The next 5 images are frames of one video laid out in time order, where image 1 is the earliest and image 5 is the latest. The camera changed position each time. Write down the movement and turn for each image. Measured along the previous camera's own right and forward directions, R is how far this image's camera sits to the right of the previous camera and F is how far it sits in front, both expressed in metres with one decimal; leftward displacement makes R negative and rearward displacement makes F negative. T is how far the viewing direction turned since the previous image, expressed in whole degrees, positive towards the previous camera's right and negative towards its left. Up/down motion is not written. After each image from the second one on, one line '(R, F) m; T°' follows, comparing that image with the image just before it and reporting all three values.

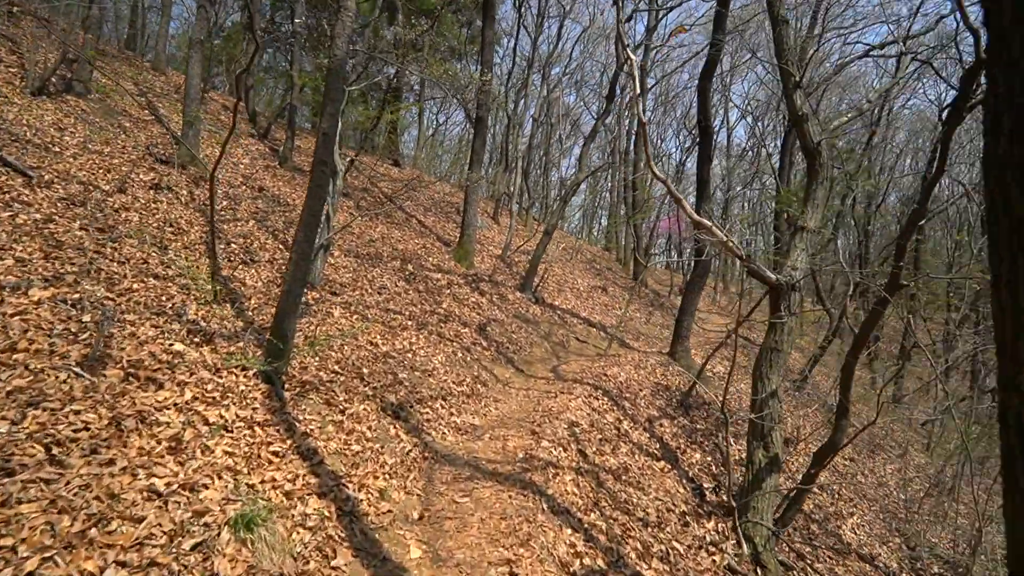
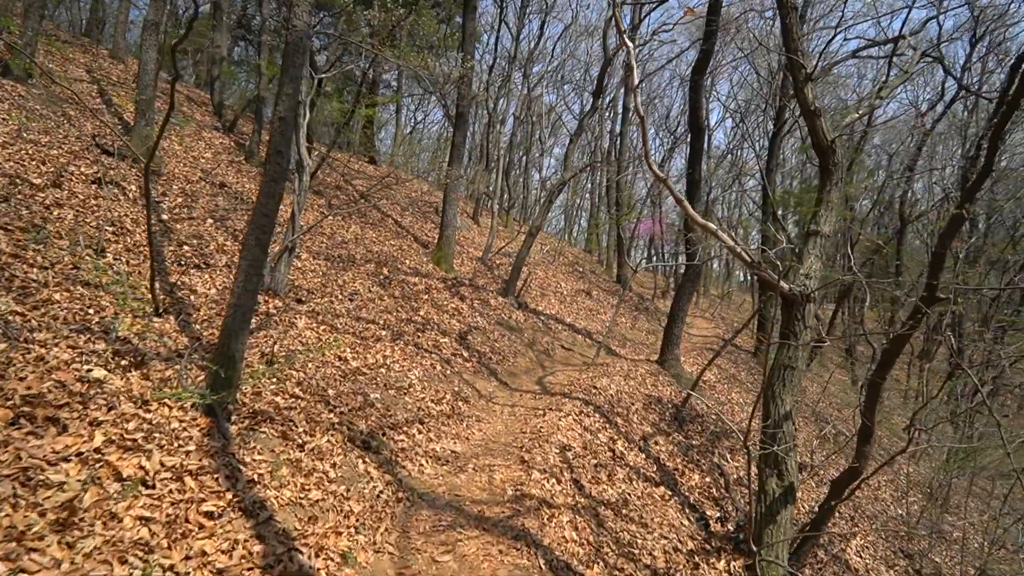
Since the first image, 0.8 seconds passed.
(-0.1, +0.7) m; +2°
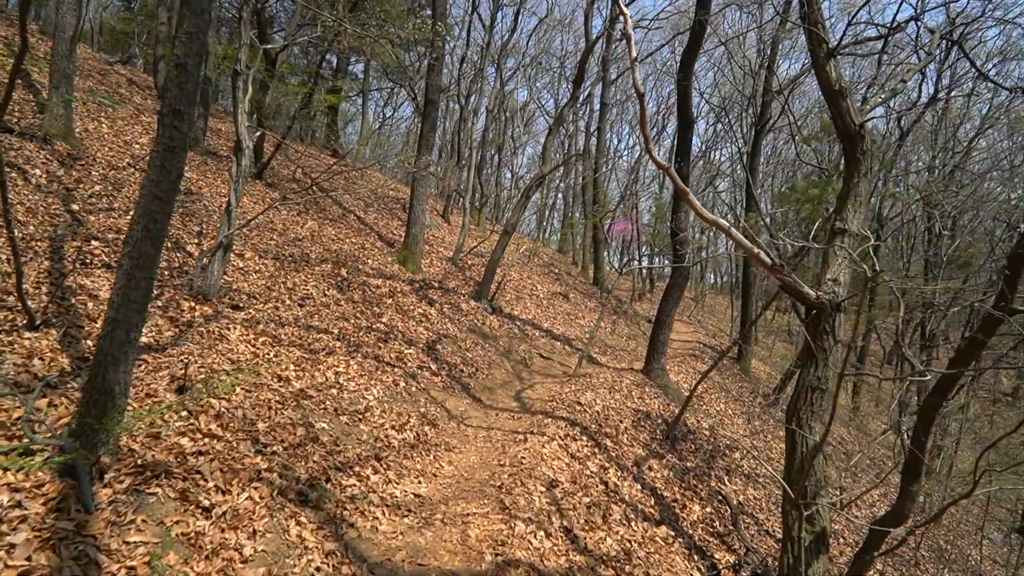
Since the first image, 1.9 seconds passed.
(-0.1, +1.0) m; +3°
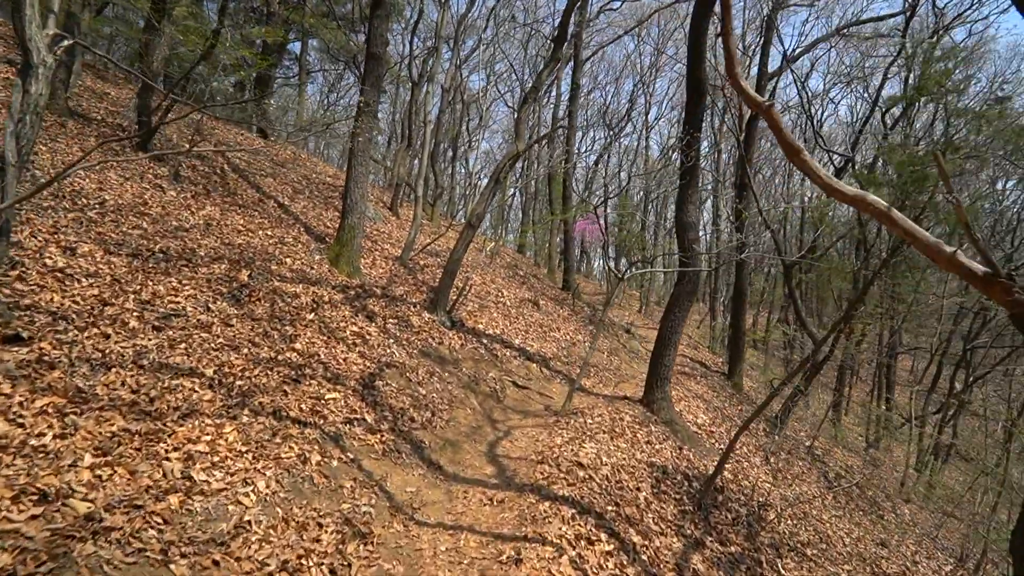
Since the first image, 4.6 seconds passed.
(-0.2, +2.4) m; +5°
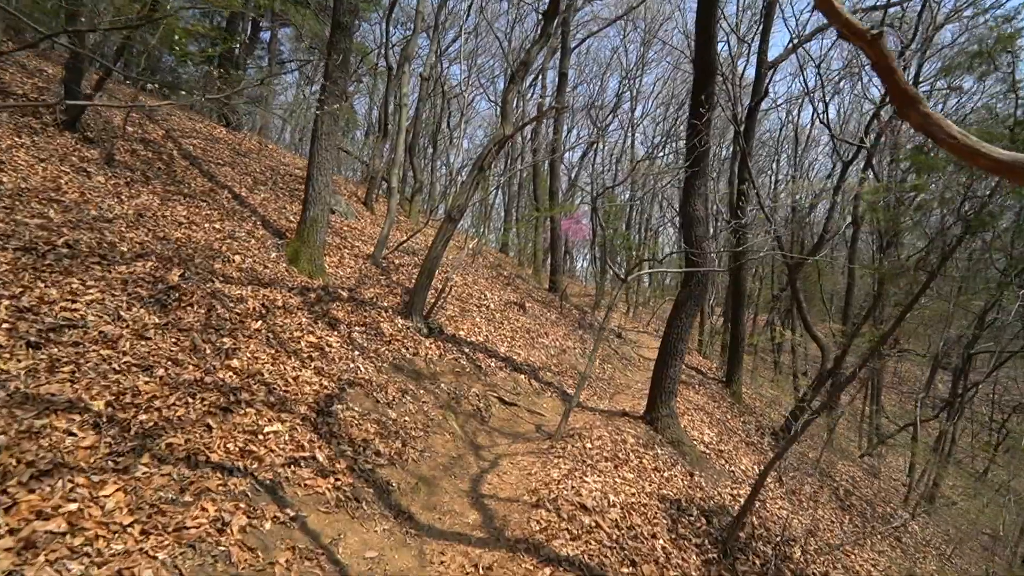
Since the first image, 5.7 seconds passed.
(-0.1, +1.0) m; +2°
